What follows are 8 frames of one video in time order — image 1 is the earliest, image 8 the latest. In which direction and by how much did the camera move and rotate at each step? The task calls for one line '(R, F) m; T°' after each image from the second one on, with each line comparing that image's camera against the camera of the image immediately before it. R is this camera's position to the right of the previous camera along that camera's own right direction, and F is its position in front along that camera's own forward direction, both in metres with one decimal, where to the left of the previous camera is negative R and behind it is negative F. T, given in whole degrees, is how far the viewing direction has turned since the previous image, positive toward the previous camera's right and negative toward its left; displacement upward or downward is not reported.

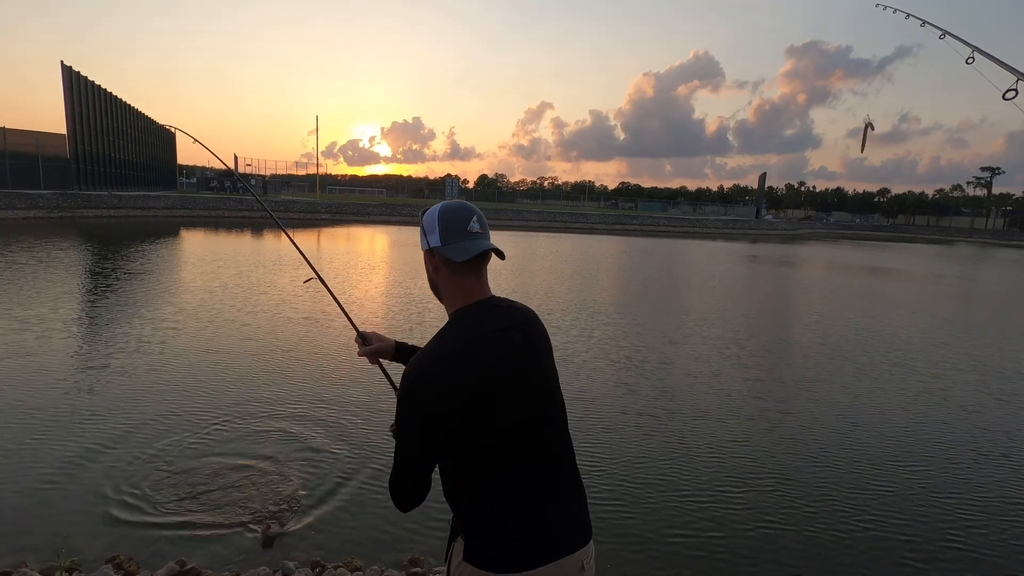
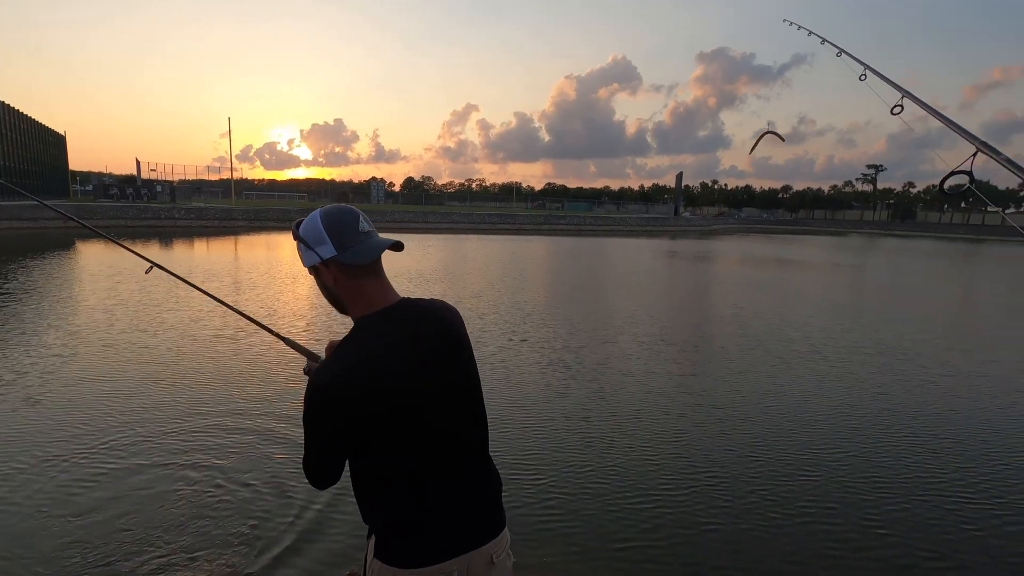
(0.0, -0.8) m; +6°
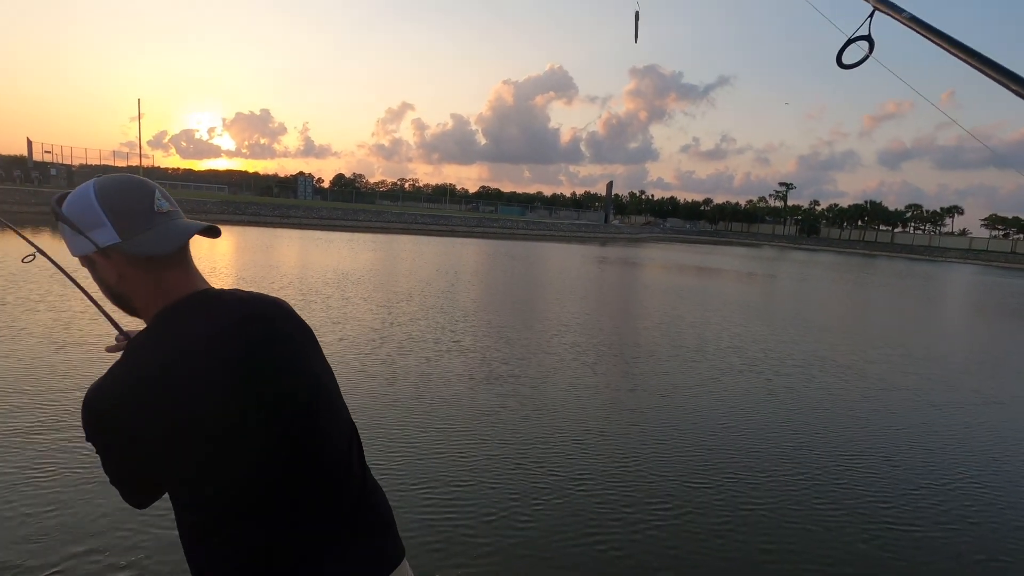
(-0.1, -0.8) m; +6°
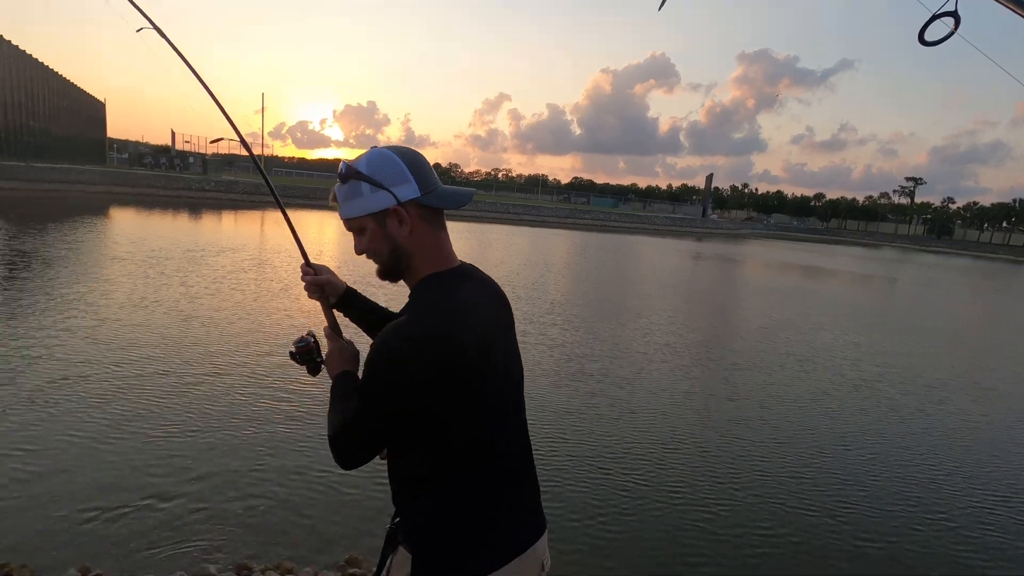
(0.0, +0.9) m; -8°
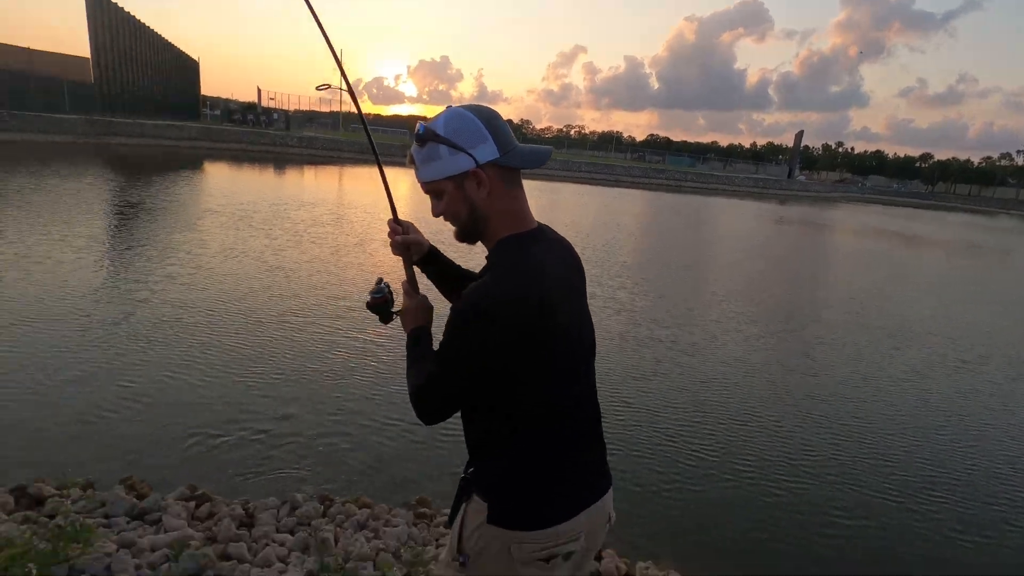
(-0.1, +0.4) m; -6°
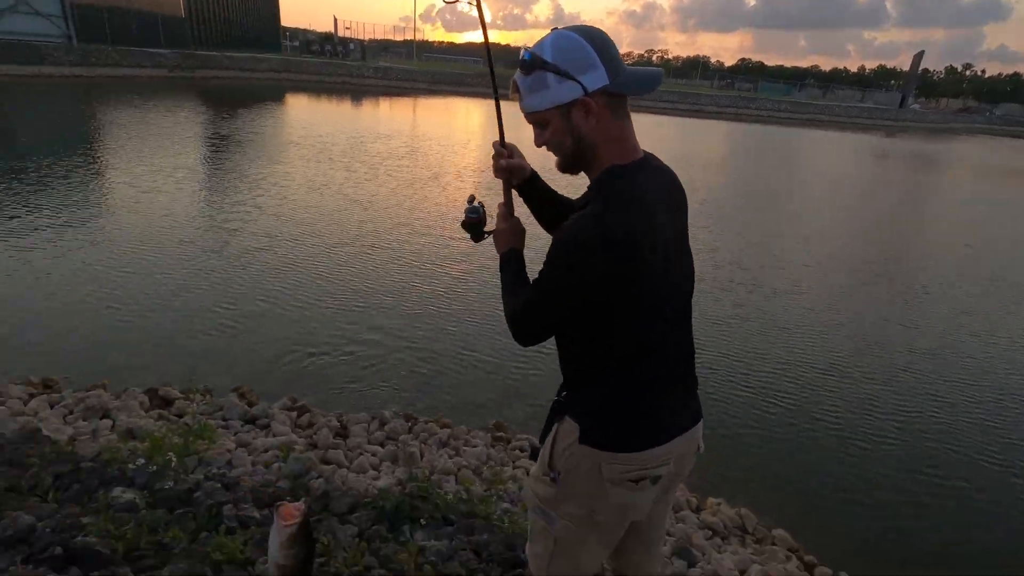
(-0.3, -0.2) m; -7°
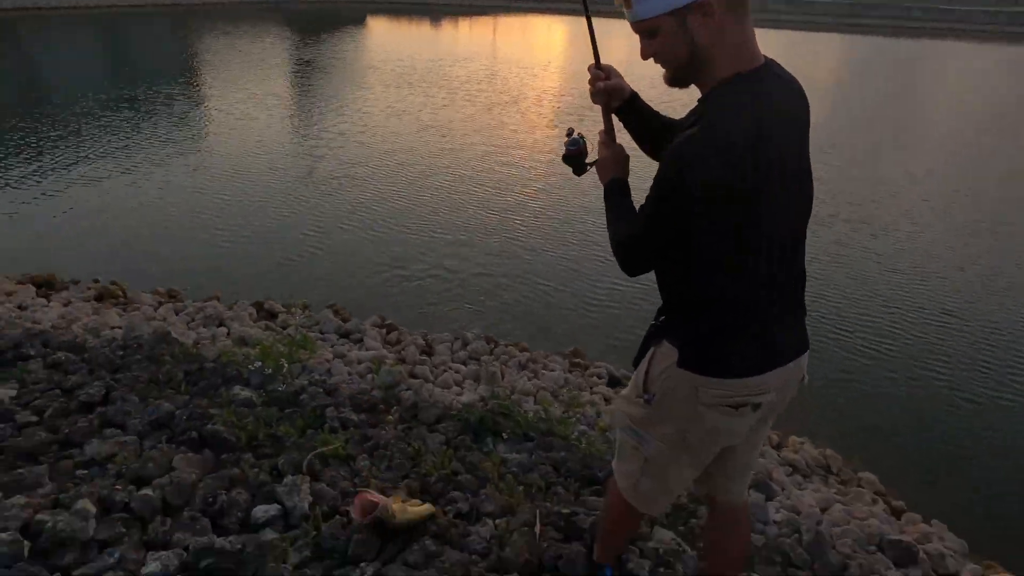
(-0.1, -0.1) m; -7°
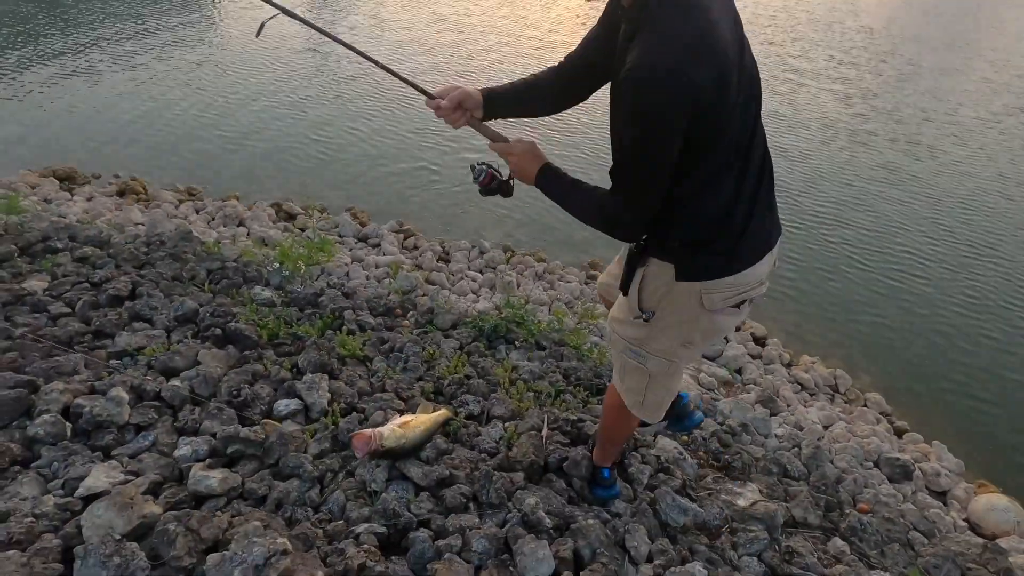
(0.0, 0.0) m; -1°
